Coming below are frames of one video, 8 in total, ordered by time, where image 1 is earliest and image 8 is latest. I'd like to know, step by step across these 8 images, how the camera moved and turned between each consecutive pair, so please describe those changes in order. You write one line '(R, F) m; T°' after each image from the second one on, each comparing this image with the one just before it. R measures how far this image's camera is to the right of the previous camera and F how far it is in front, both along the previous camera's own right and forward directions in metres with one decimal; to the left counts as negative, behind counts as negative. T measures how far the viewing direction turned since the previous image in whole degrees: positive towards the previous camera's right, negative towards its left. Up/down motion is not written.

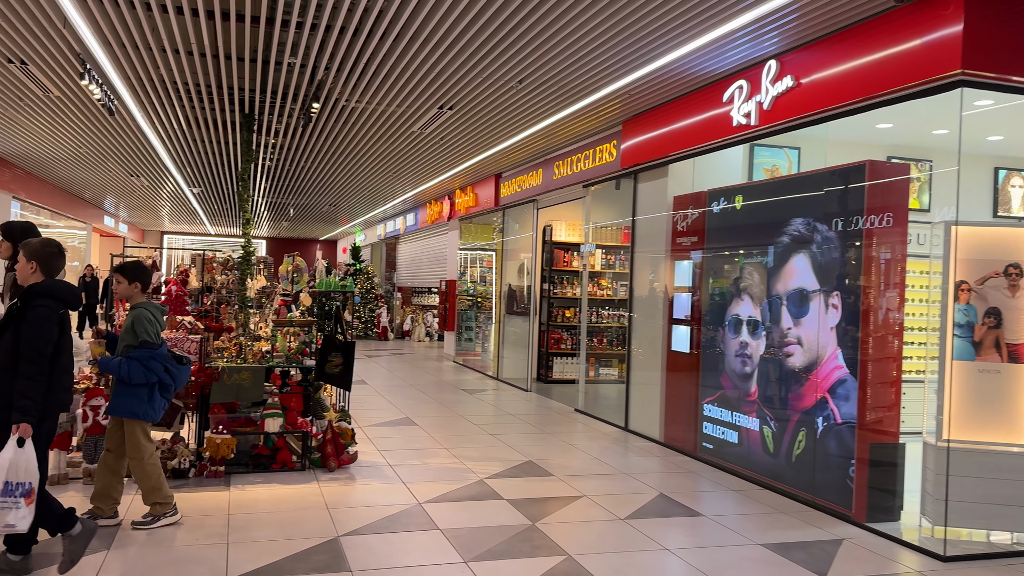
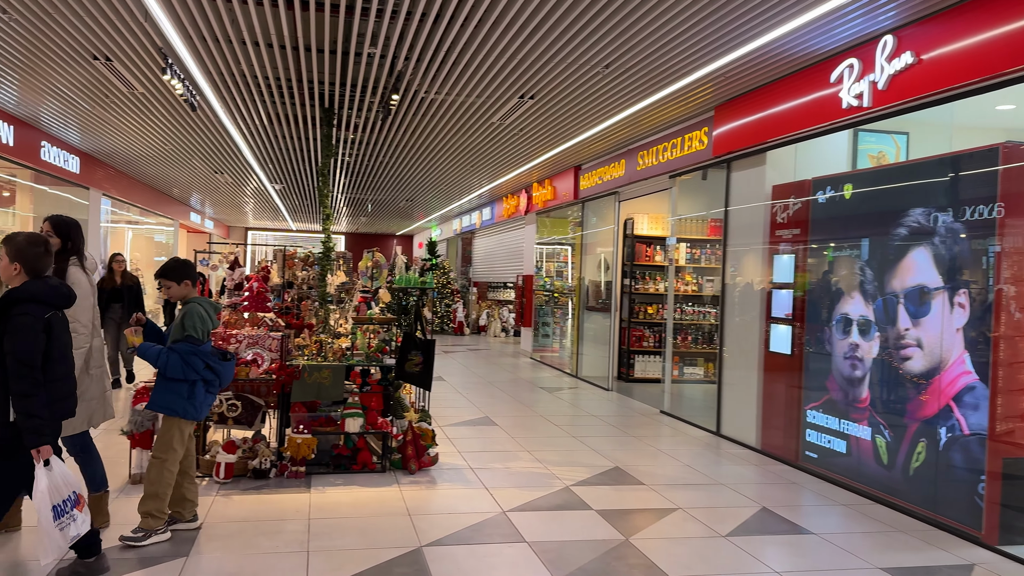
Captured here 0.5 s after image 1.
(-0.1, +0.2) m; -5°
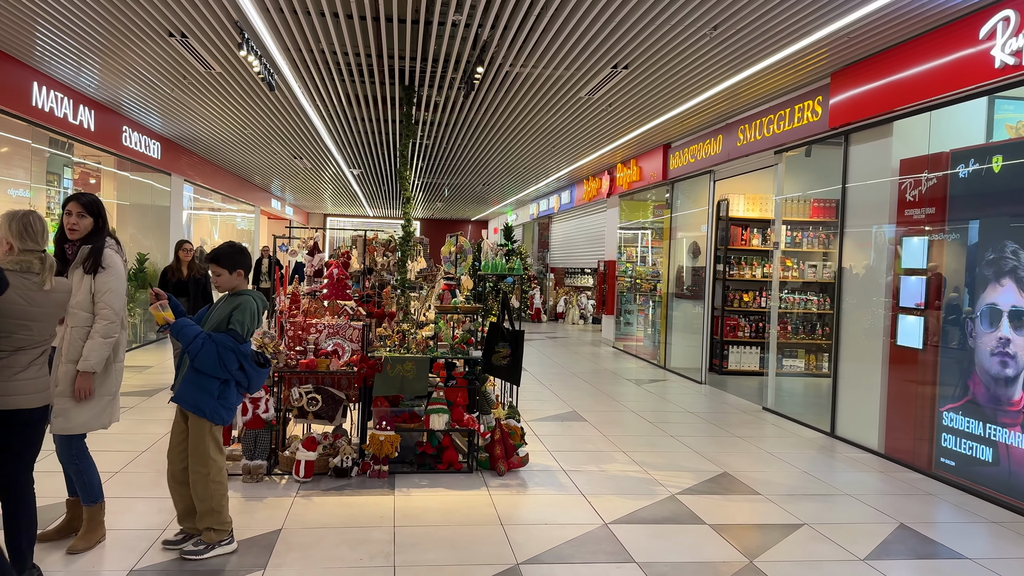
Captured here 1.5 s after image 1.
(-0.1, +0.4) m; -5°
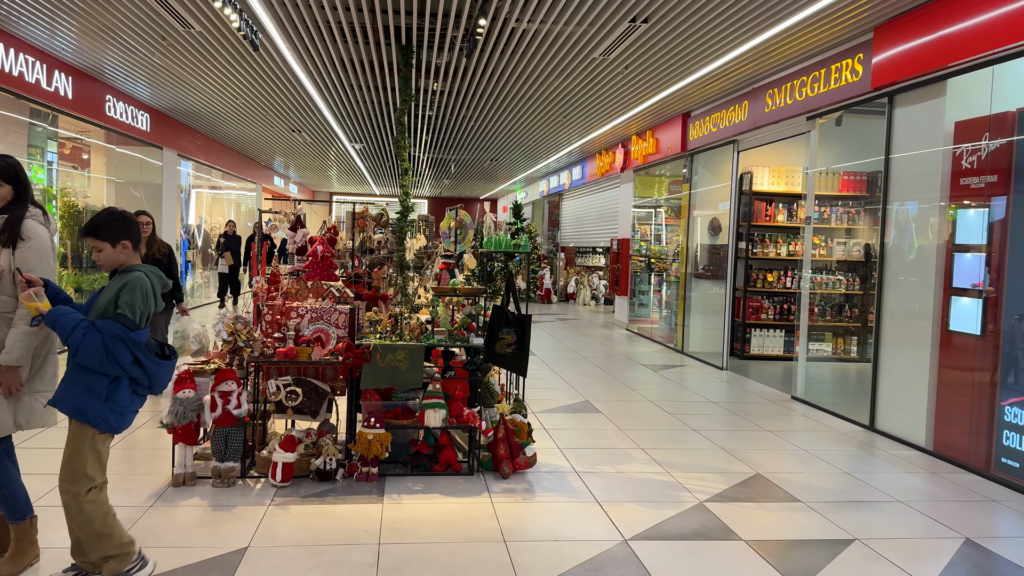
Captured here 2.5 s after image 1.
(0.0, +0.5) m; -1°
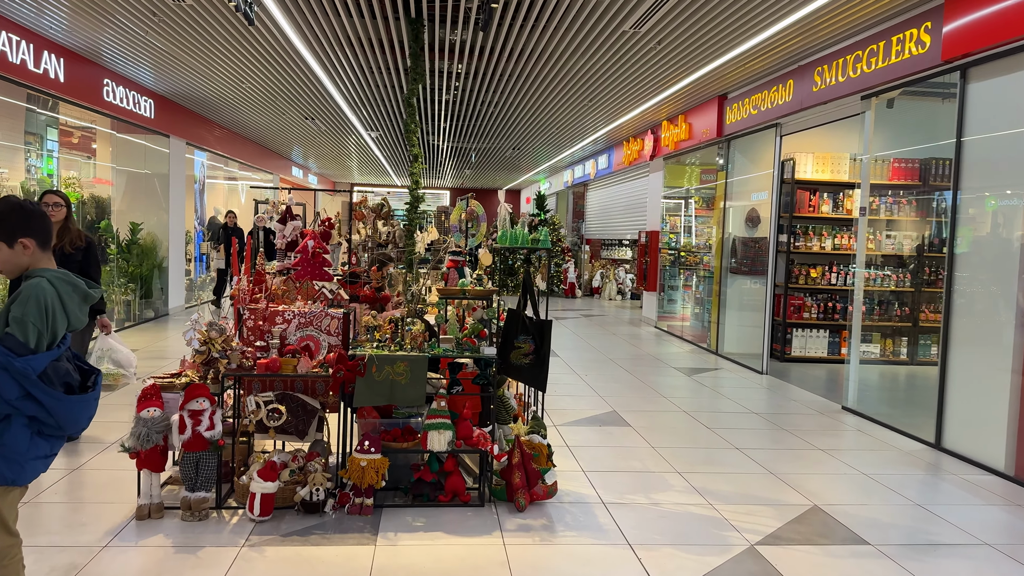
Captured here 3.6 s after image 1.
(0.0, +0.5) m; -2°
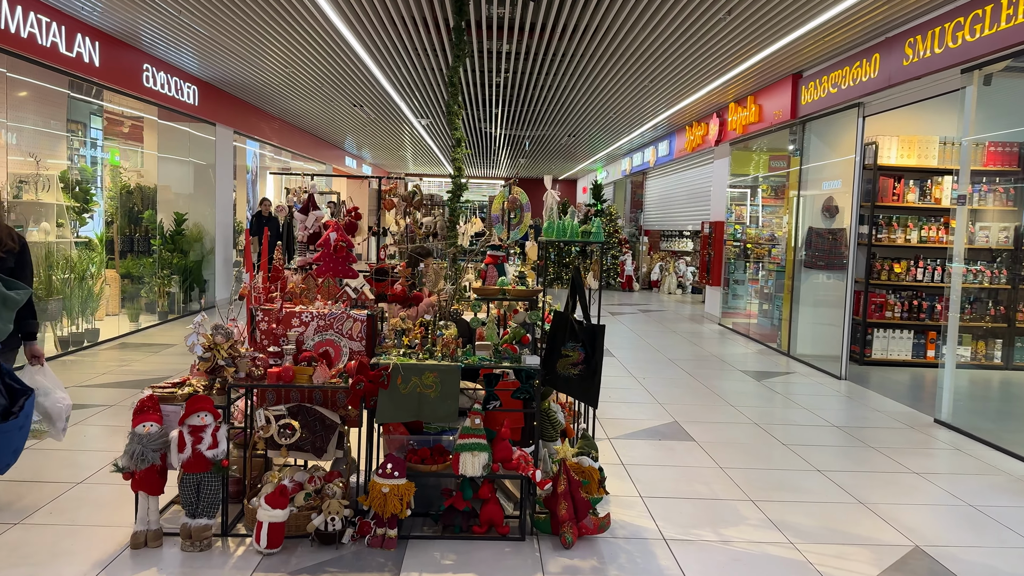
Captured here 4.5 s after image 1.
(0.0, +0.4) m; -4°
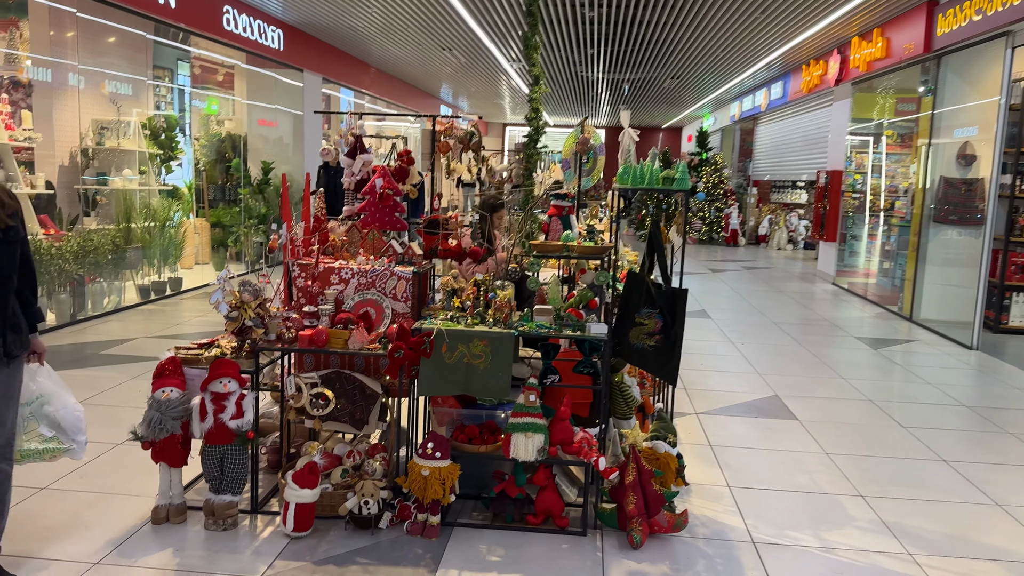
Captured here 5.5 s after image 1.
(+0.1, +0.4) m; -7°
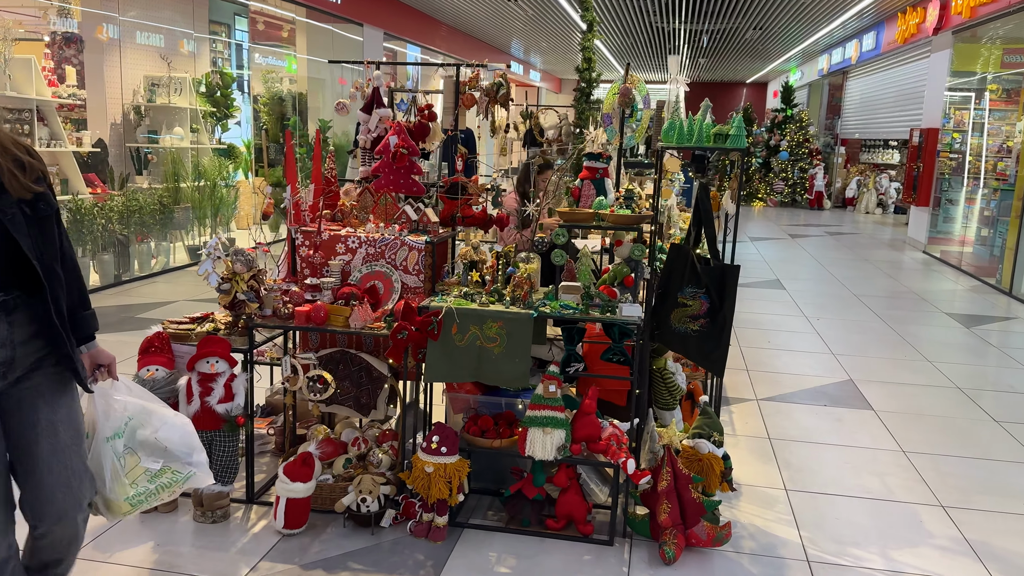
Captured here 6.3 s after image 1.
(+0.1, +0.3) m; -5°
